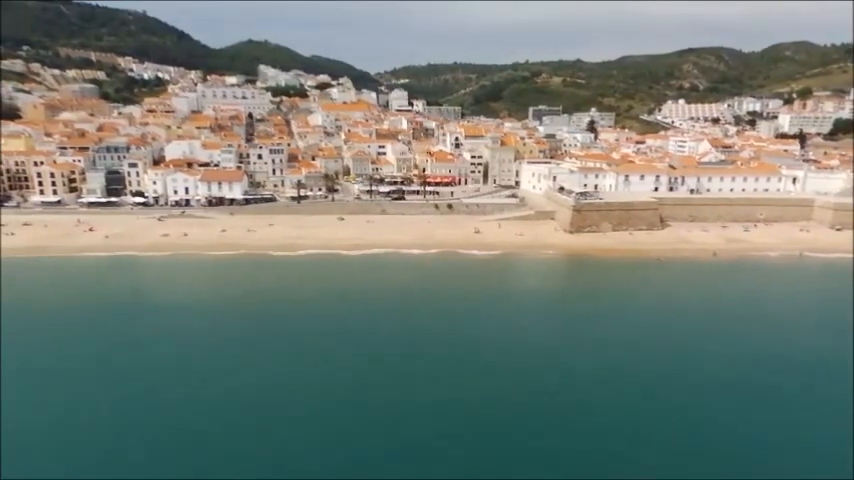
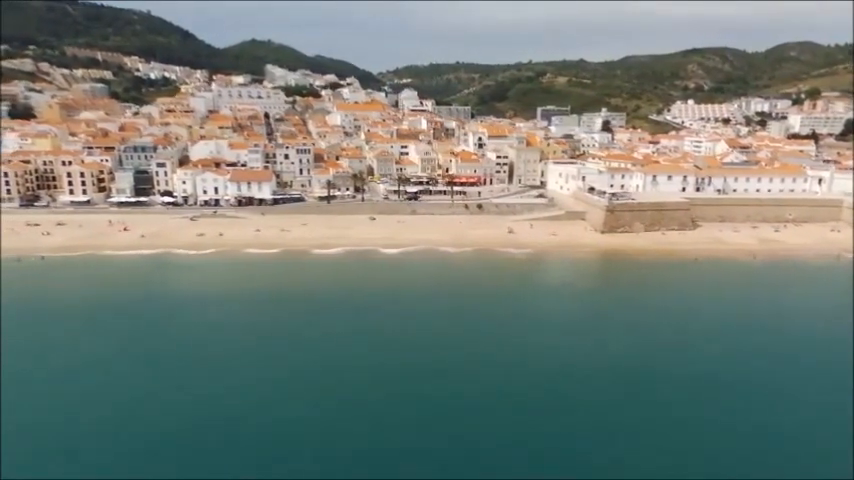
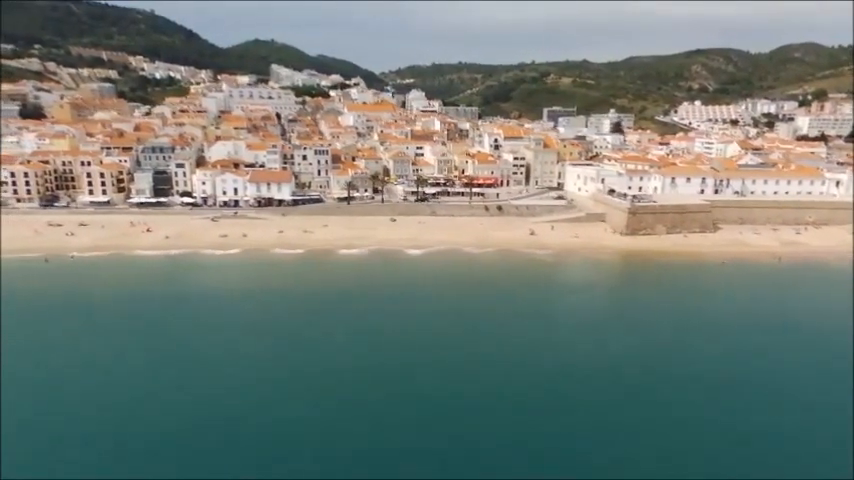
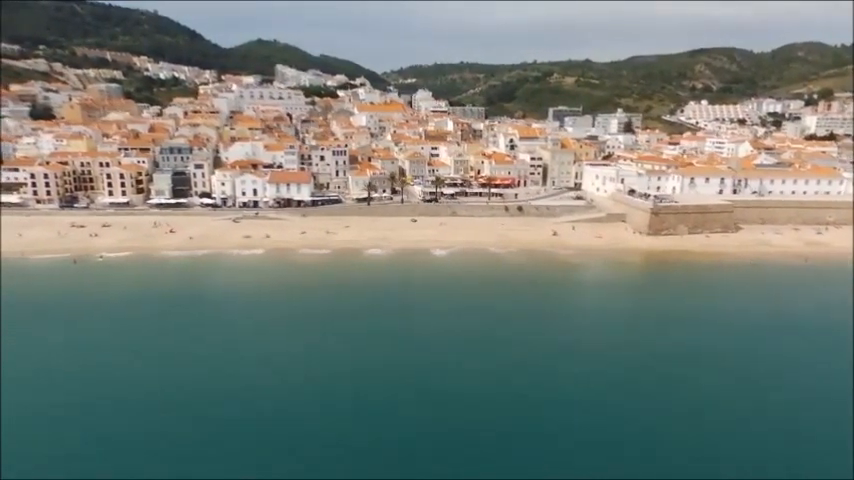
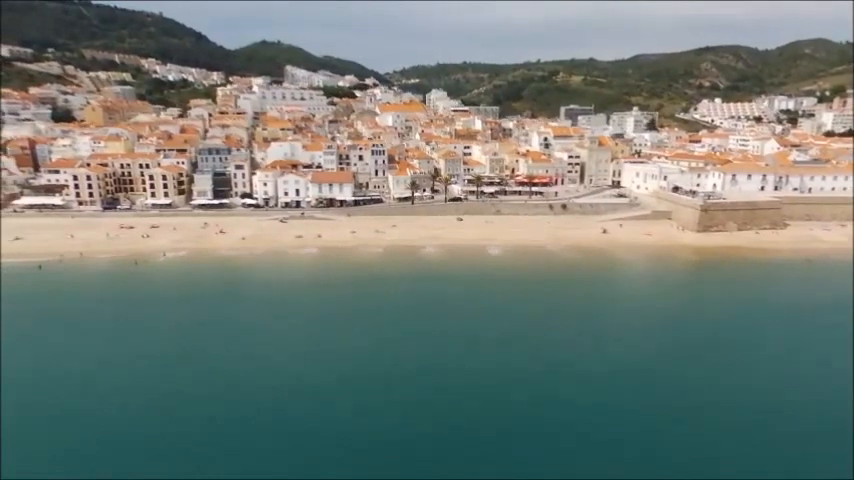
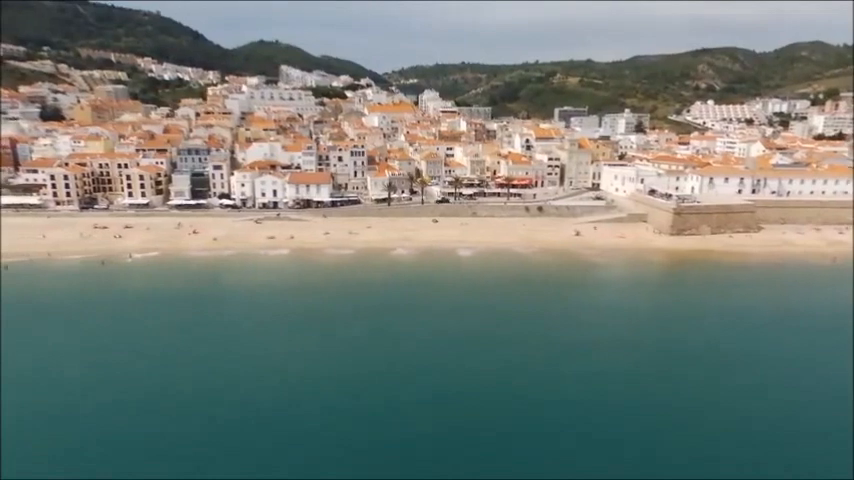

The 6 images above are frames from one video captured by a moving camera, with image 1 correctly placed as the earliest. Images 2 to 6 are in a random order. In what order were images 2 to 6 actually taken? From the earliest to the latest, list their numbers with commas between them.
2, 3, 4, 6, 5
